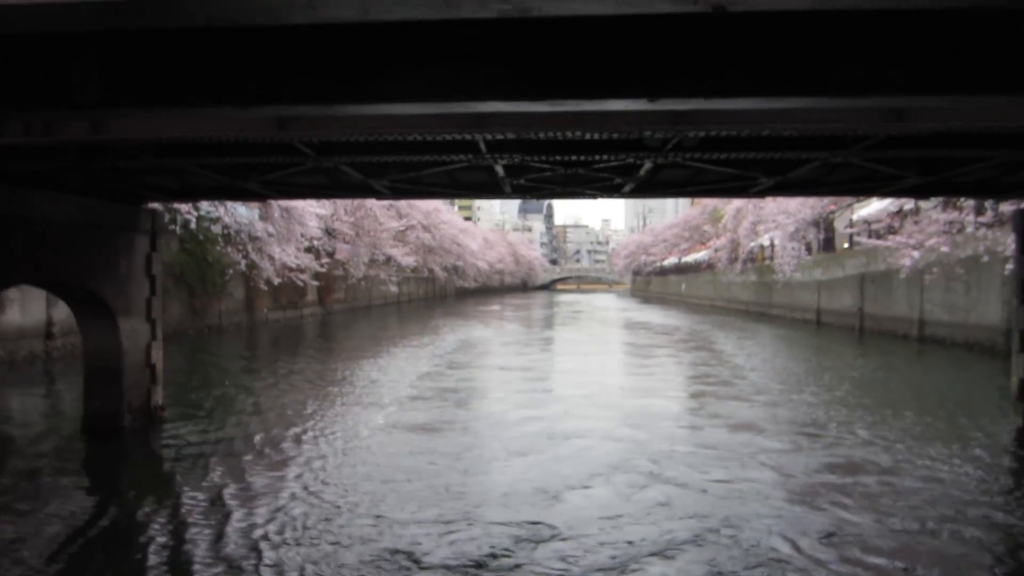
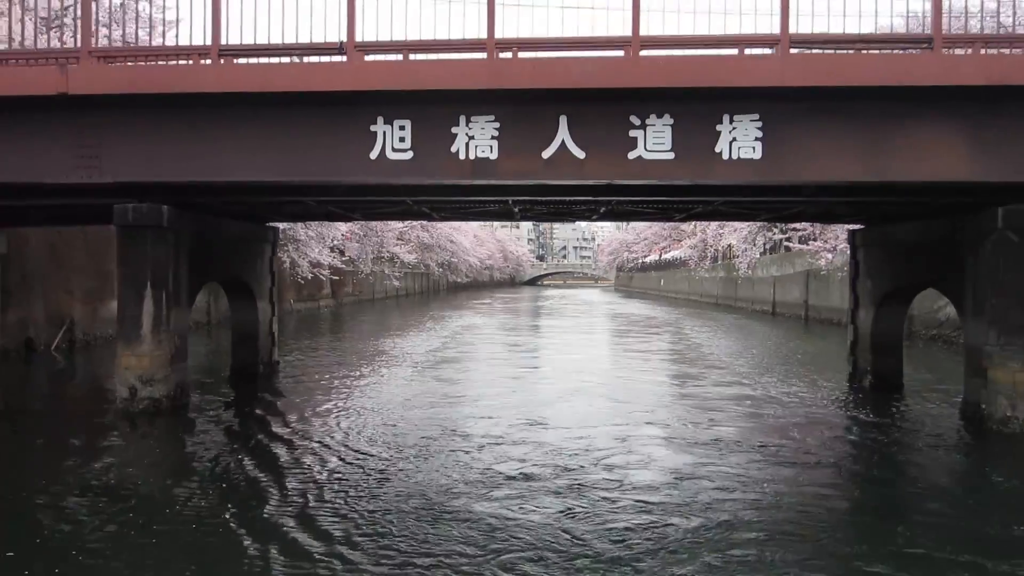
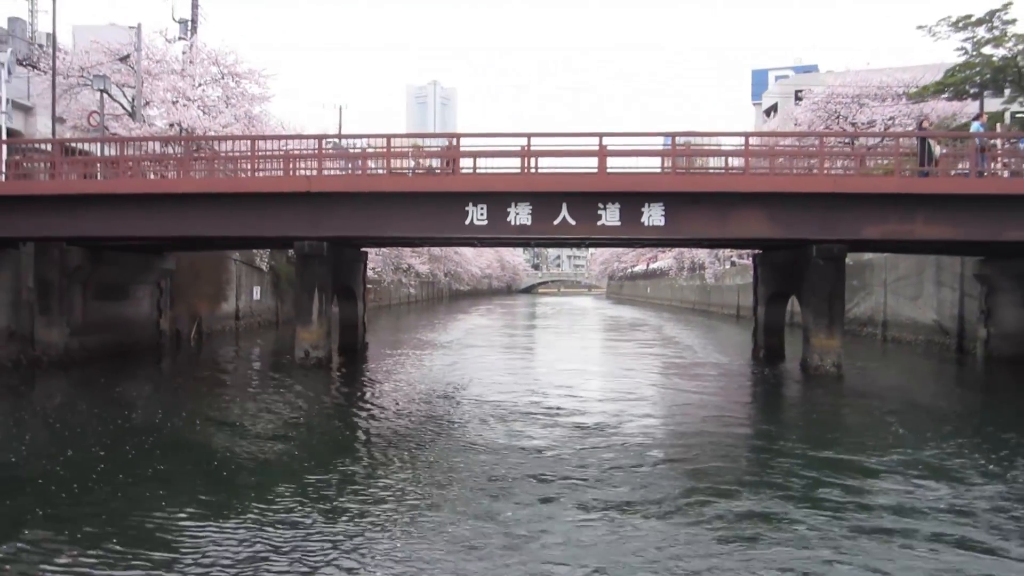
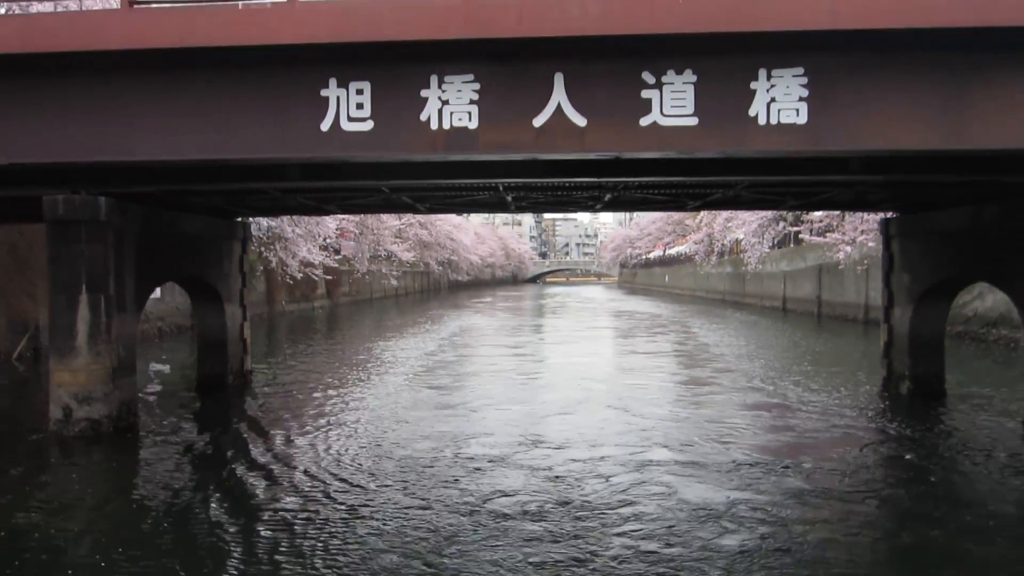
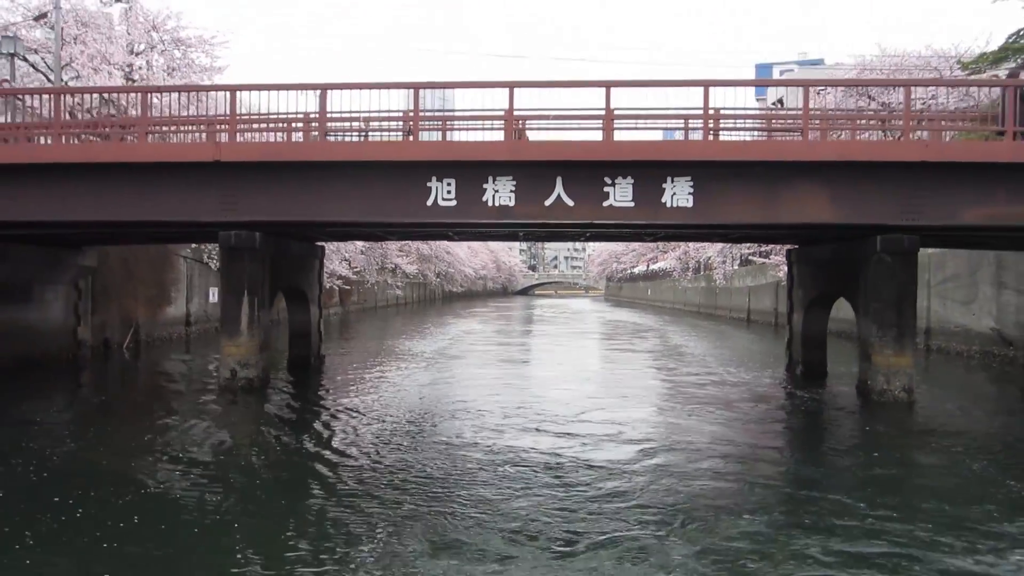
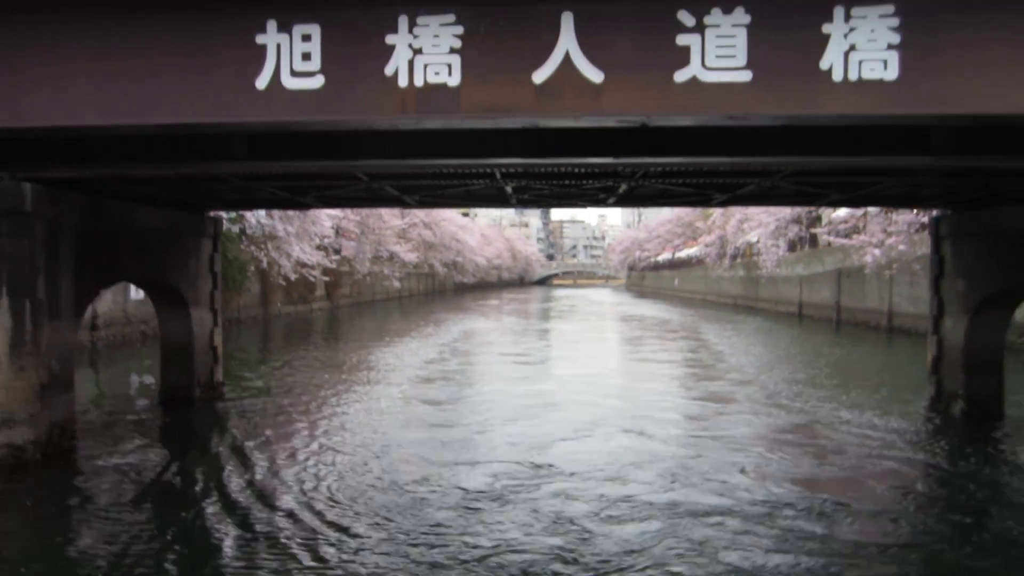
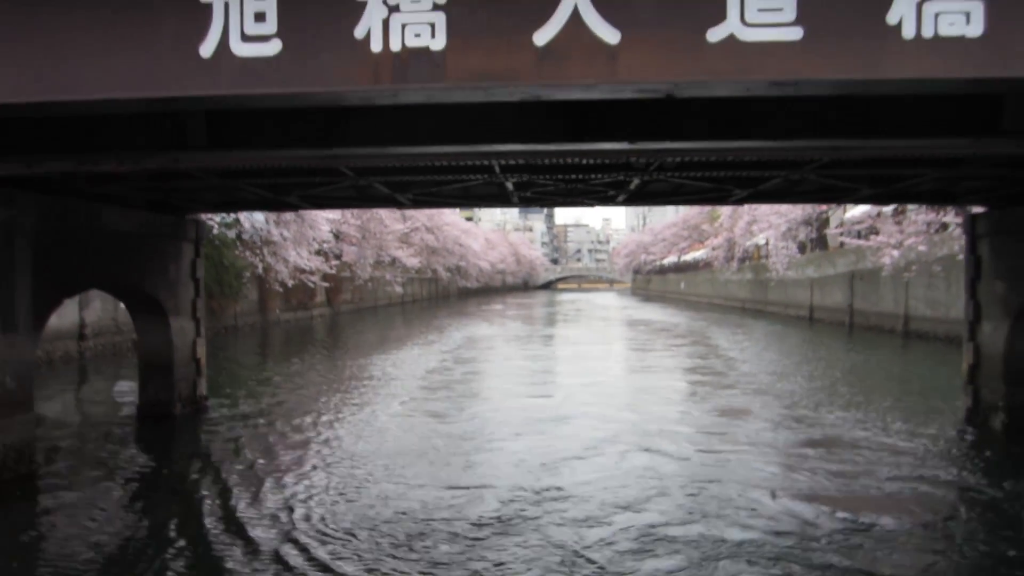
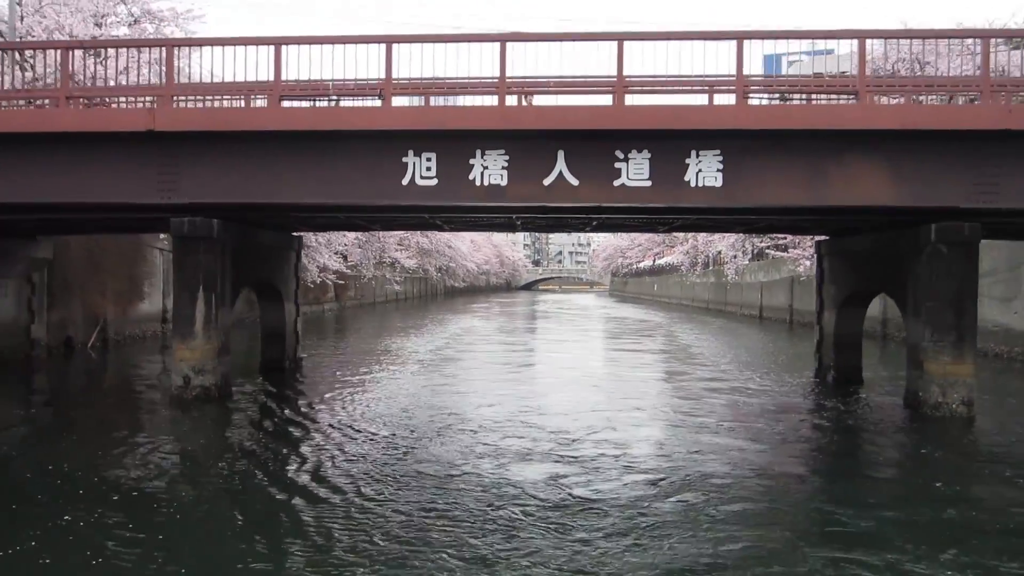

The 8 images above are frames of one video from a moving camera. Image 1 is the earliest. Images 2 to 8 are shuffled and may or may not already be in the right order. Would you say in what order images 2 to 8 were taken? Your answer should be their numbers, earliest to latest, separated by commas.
7, 6, 4, 2, 8, 5, 3
